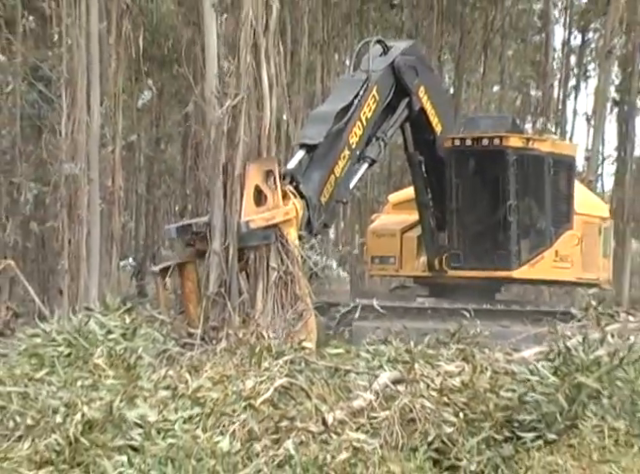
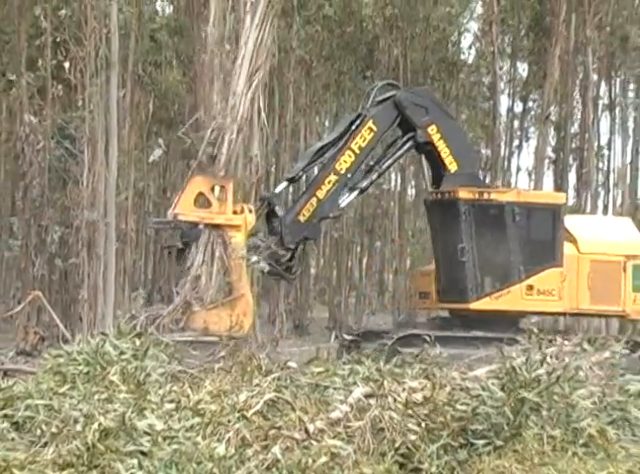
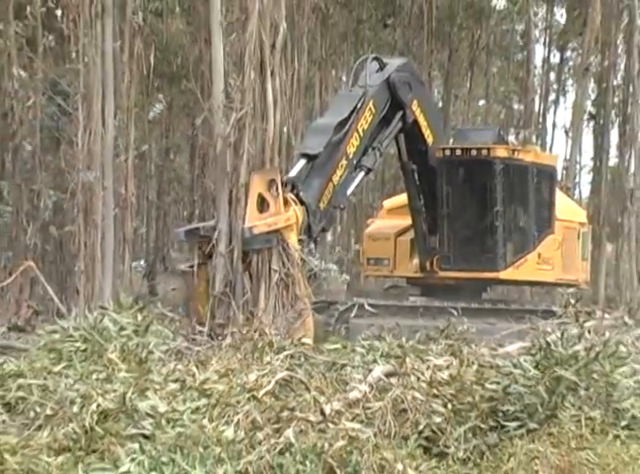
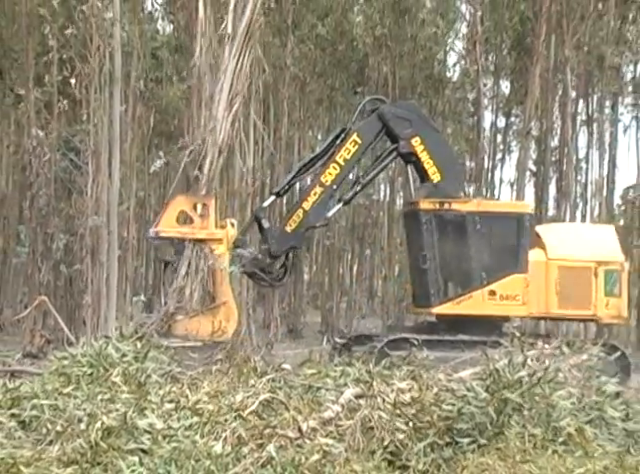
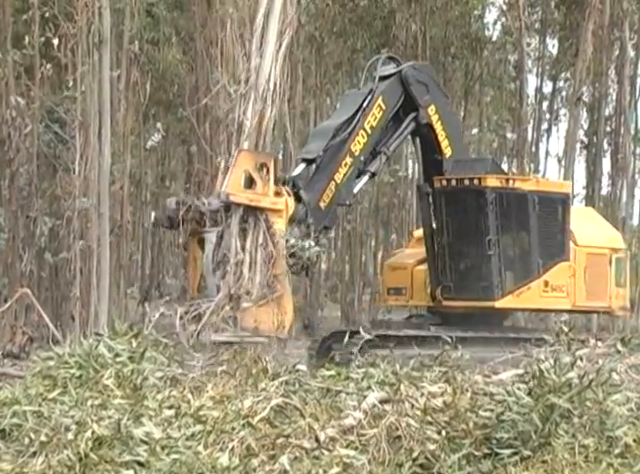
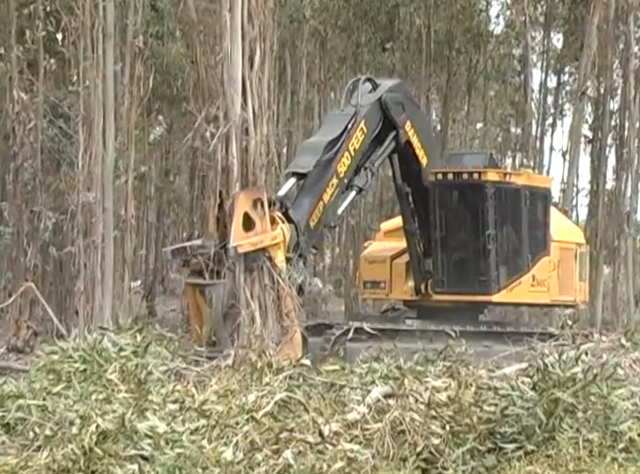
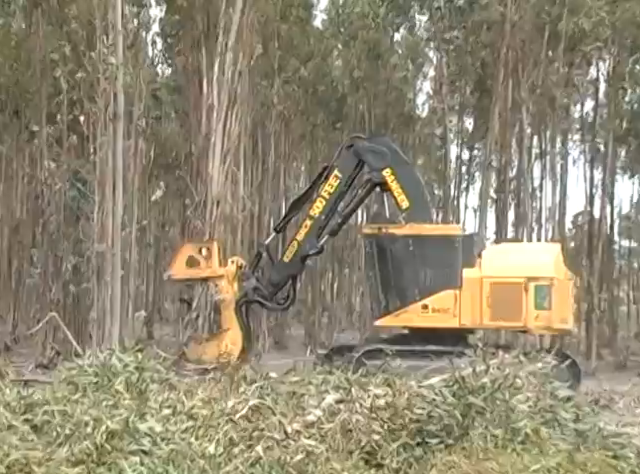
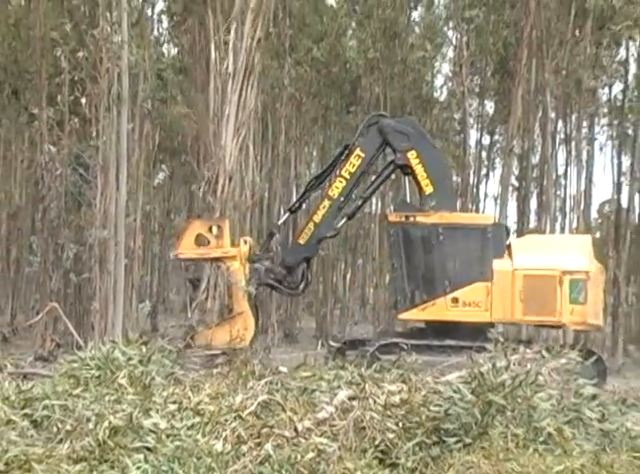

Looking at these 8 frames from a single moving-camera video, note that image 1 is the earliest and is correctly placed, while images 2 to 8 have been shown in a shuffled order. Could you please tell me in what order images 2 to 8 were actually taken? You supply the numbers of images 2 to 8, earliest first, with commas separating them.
3, 6, 5, 2, 4, 8, 7
